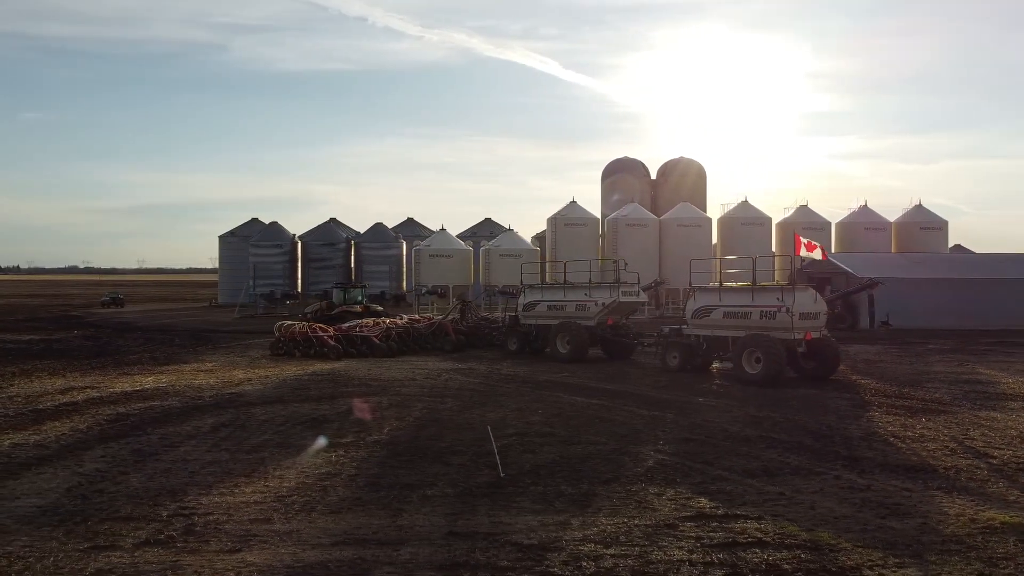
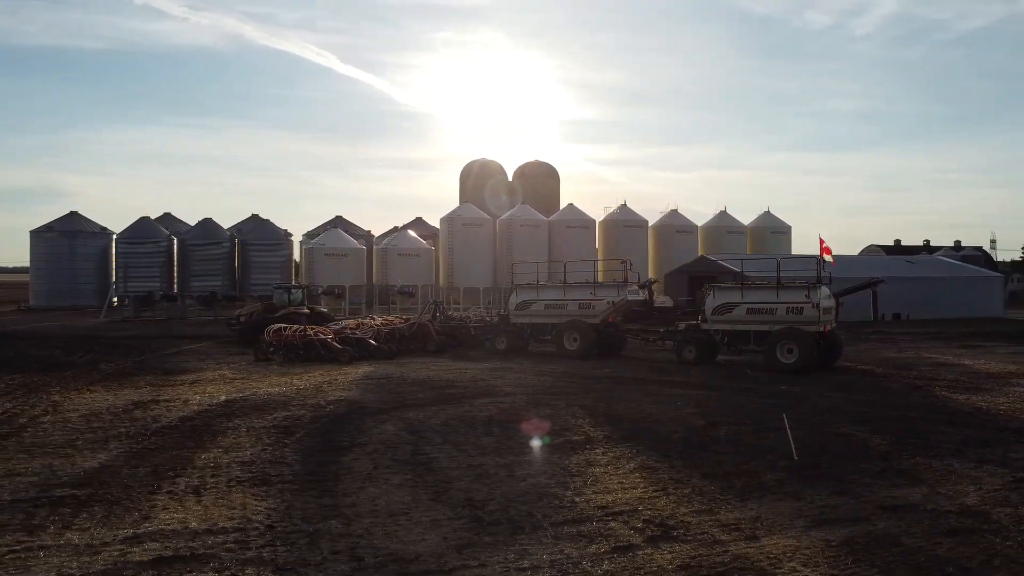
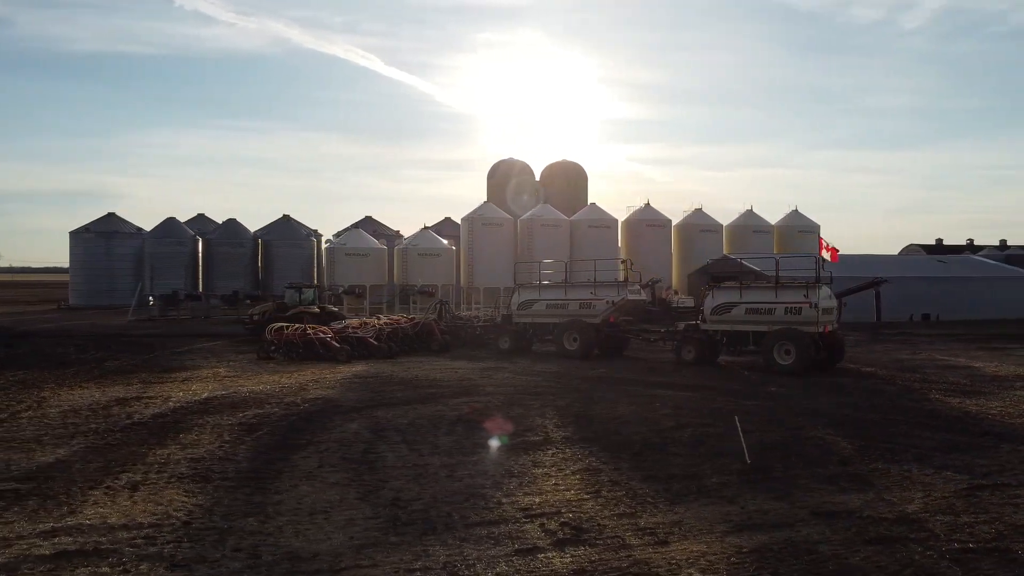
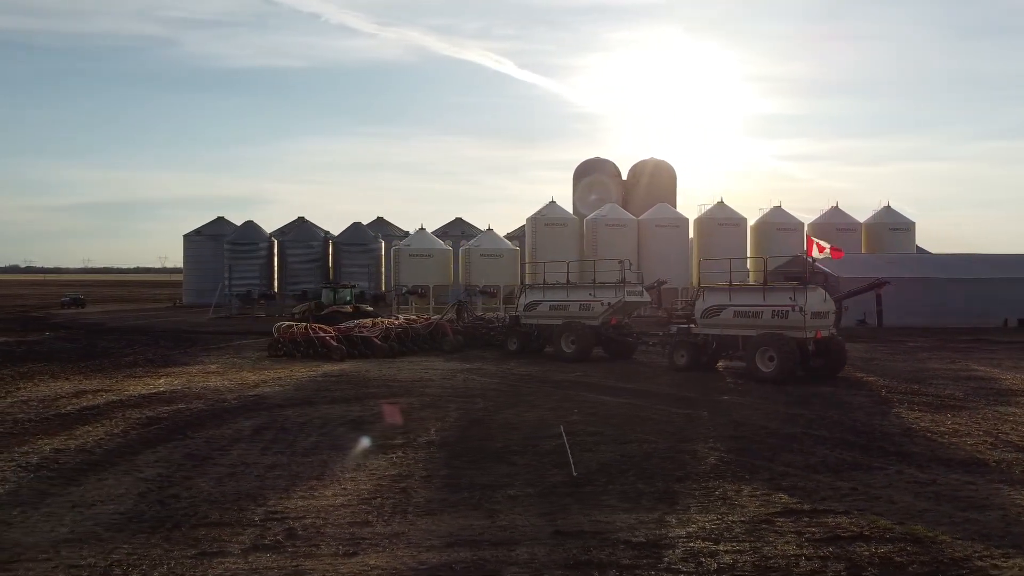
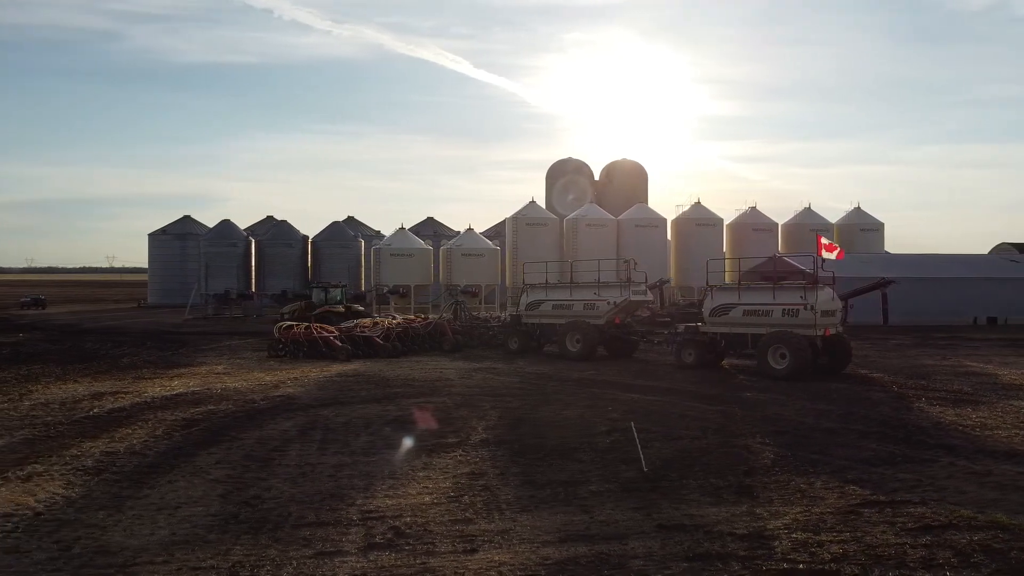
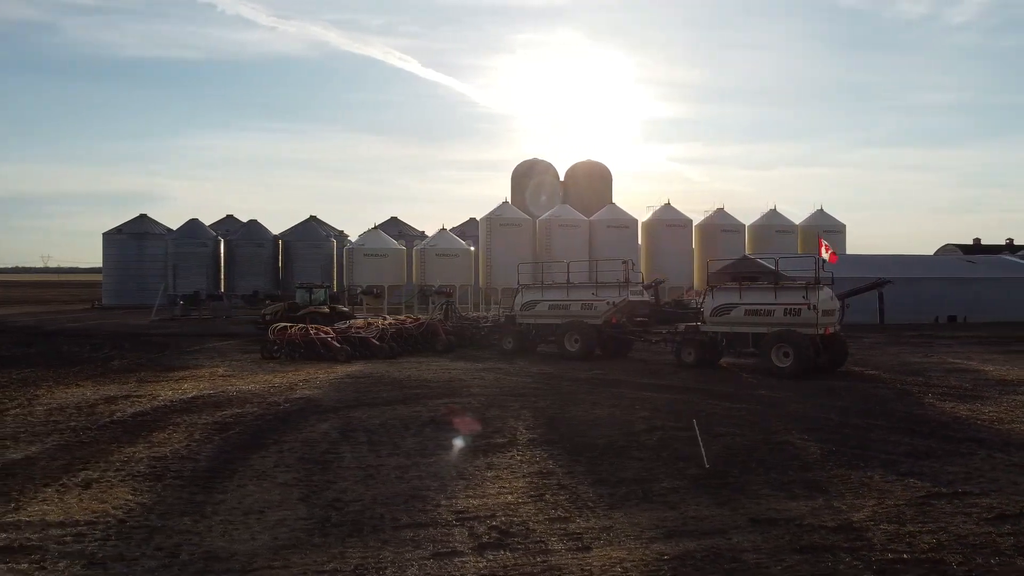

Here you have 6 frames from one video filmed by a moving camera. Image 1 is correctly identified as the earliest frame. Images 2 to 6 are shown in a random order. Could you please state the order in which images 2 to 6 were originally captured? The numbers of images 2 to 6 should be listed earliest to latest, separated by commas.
4, 5, 6, 3, 2
